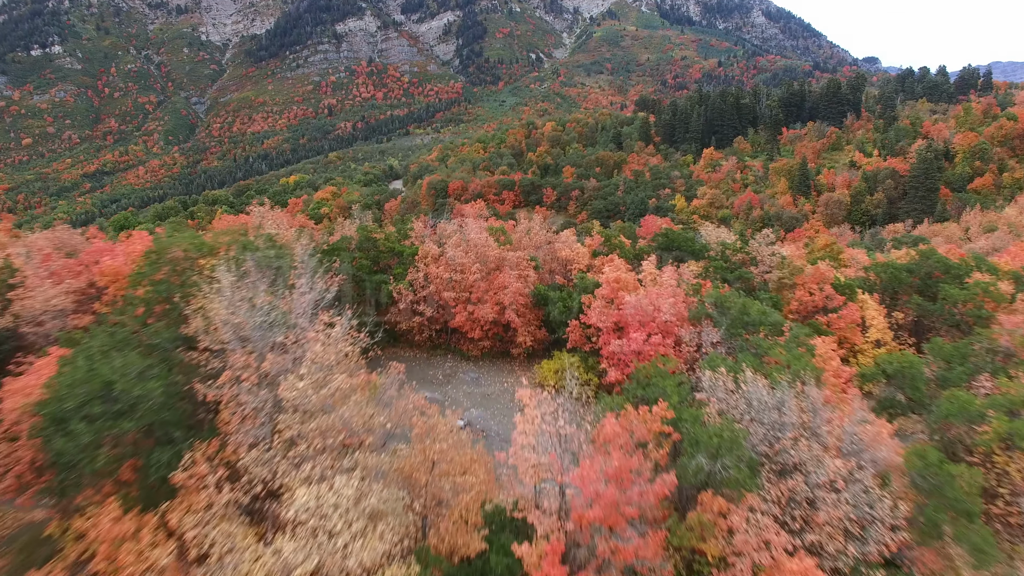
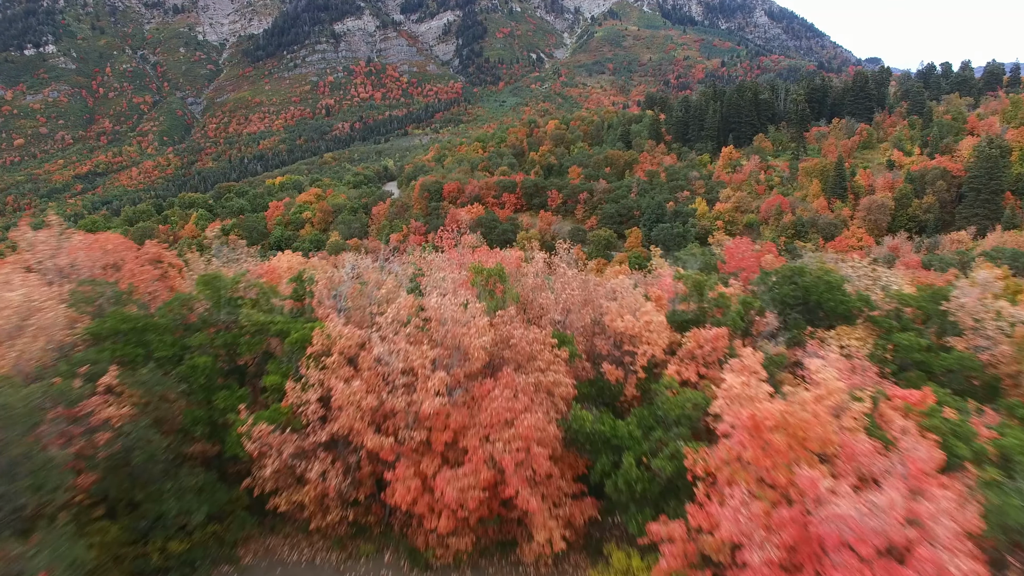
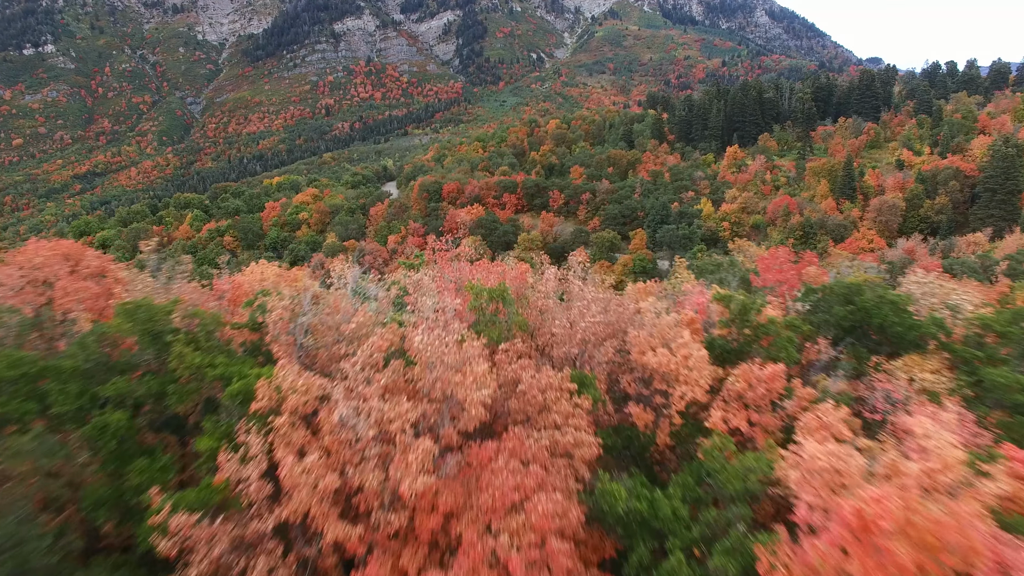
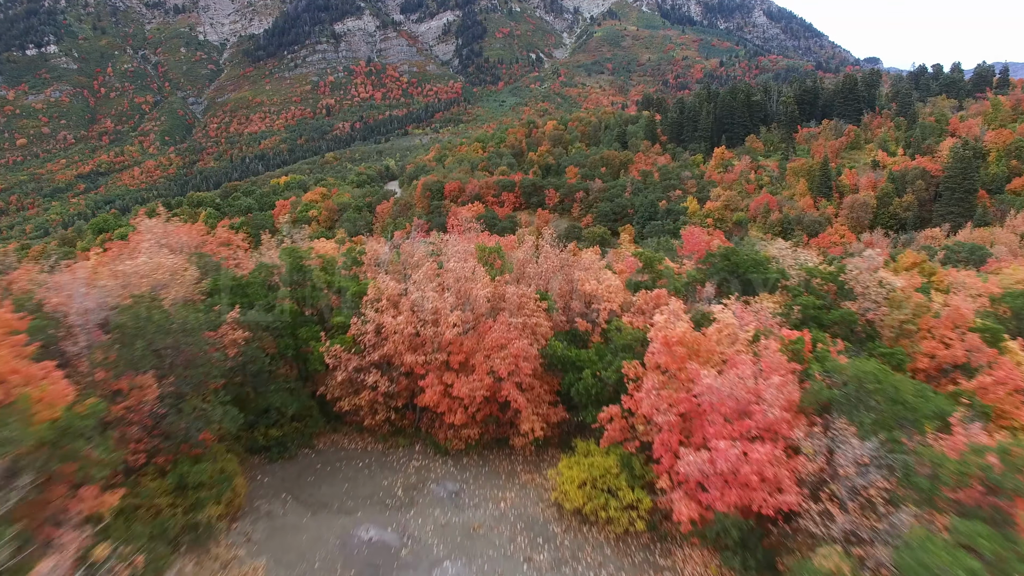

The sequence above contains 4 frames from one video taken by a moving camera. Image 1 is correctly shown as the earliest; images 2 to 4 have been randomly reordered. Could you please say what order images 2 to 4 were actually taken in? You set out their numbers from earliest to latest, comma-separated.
4, 2, 3
